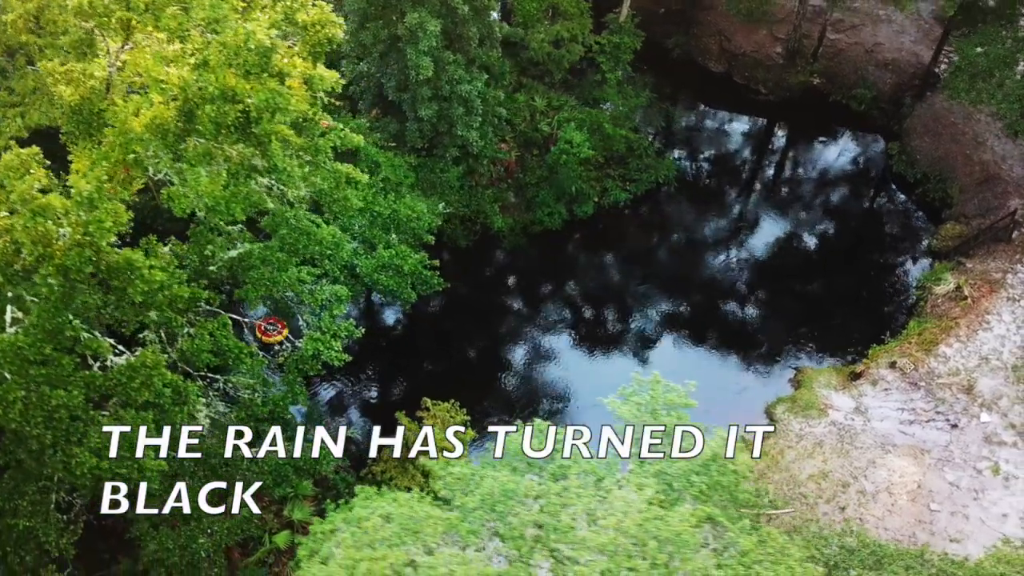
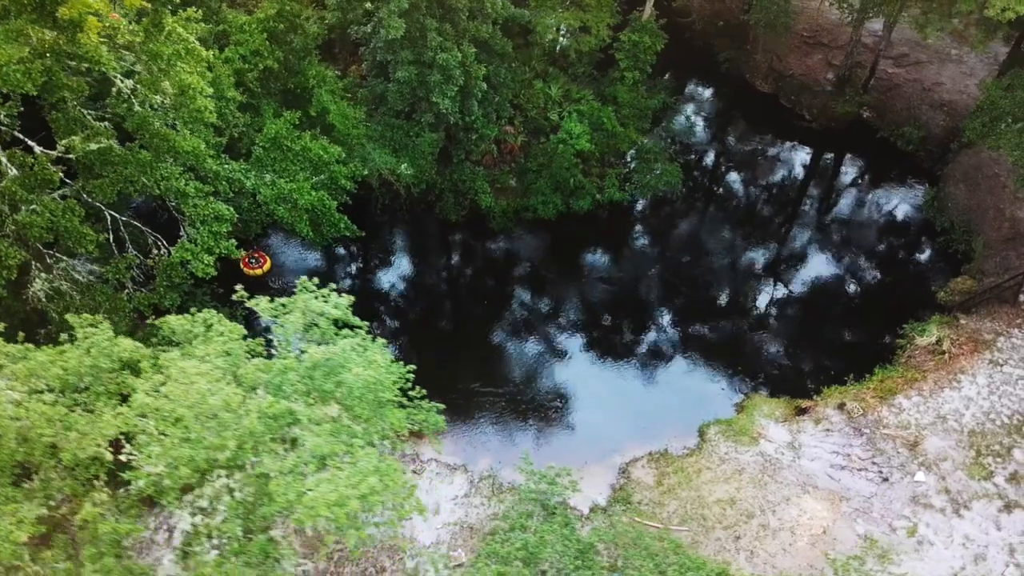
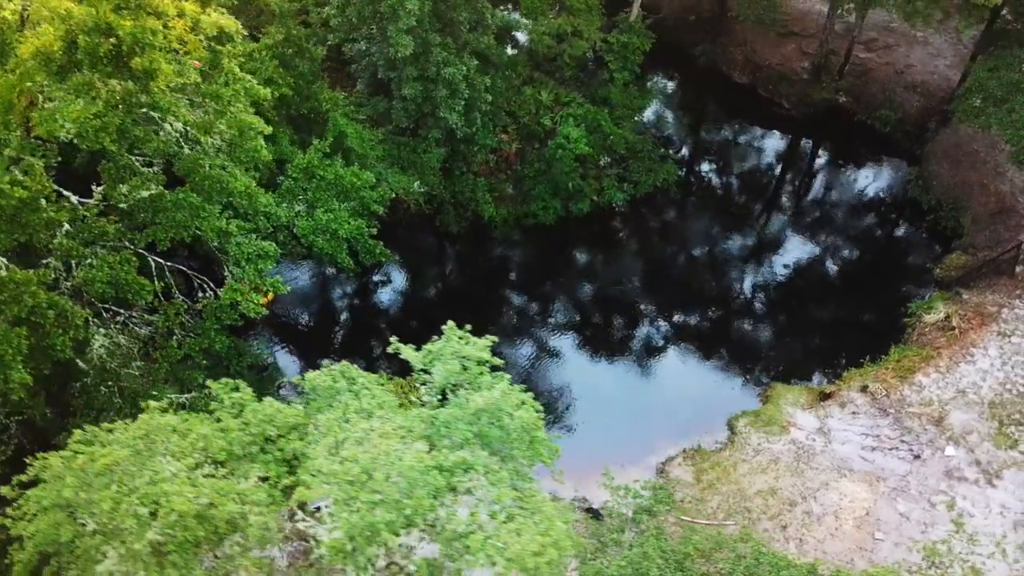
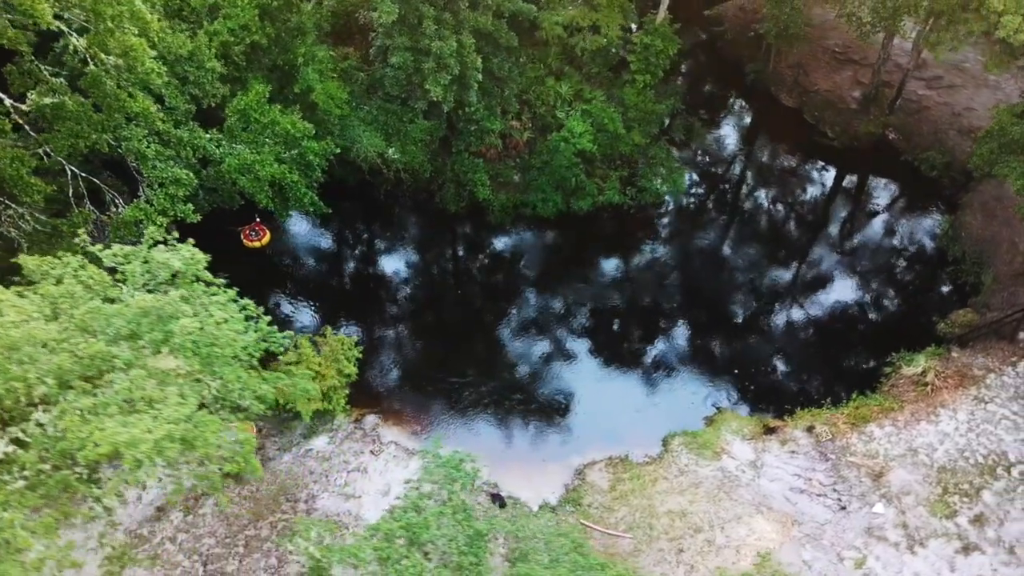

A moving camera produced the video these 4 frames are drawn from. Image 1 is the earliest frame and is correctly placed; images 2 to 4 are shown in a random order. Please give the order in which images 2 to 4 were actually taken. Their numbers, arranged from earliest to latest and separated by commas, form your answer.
3, 2, 4
